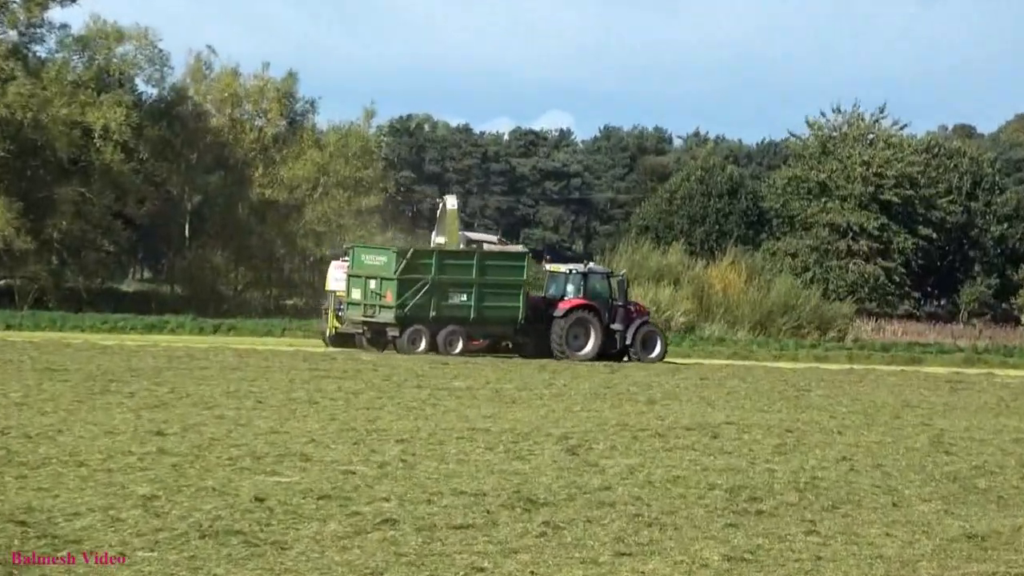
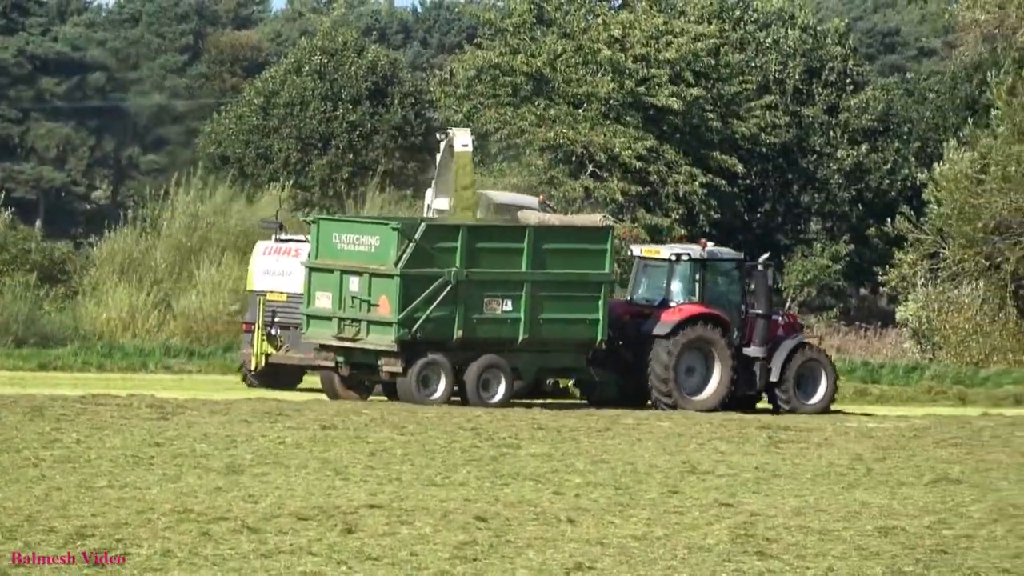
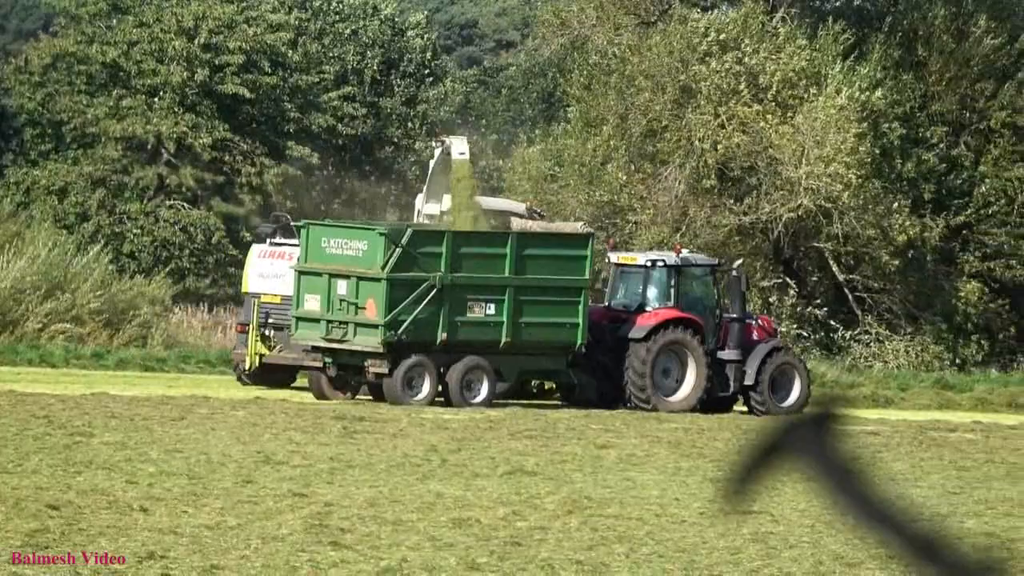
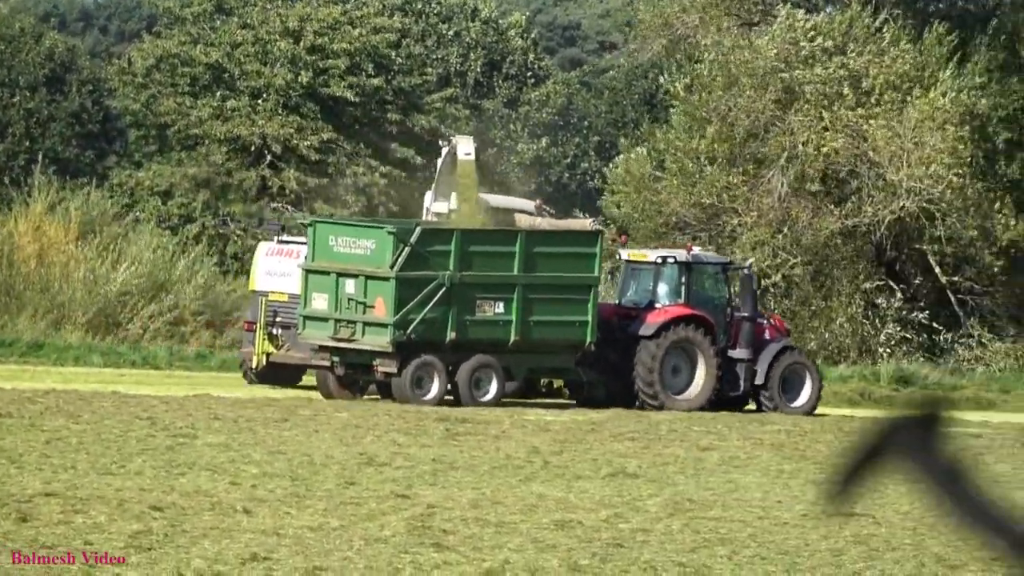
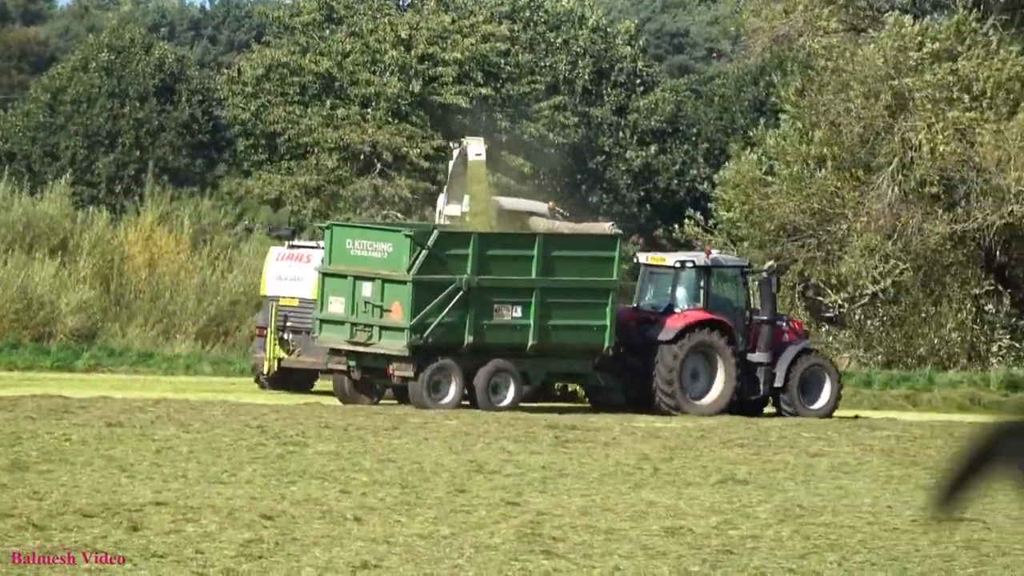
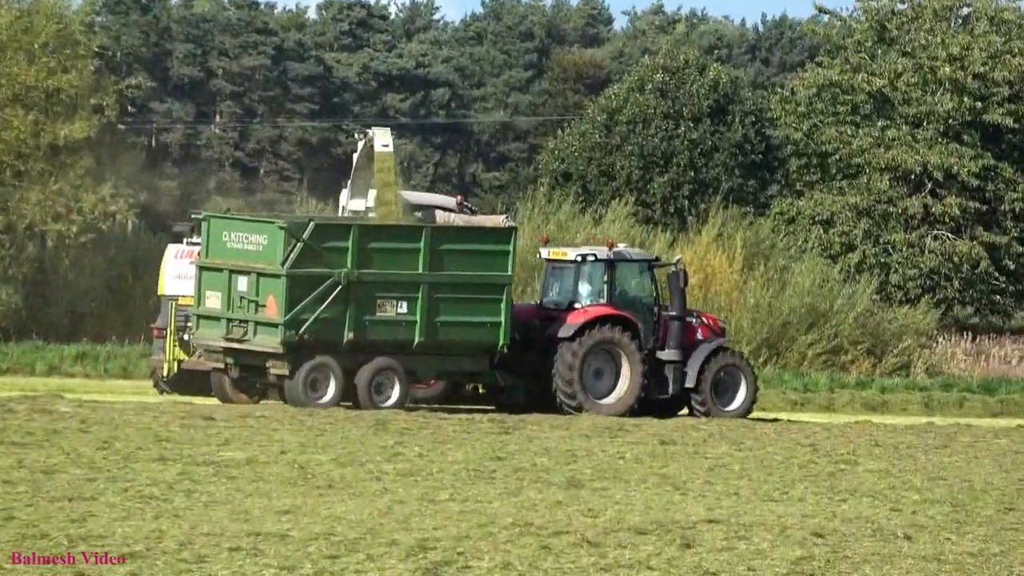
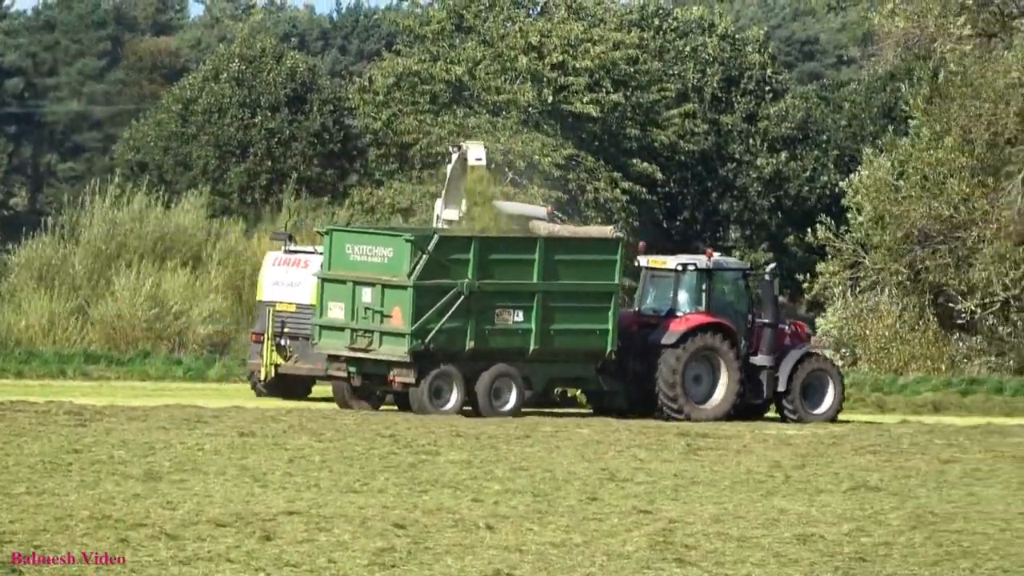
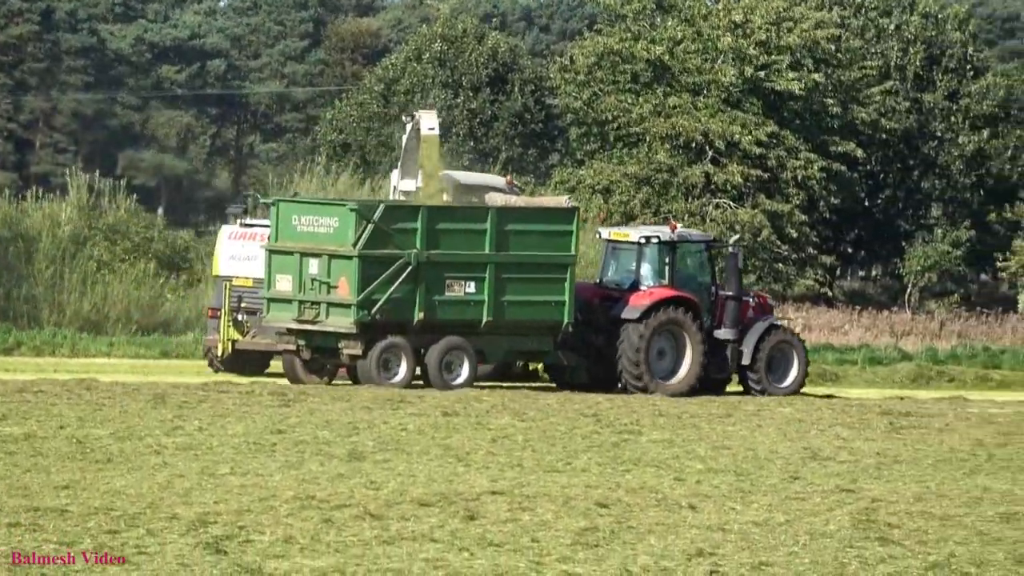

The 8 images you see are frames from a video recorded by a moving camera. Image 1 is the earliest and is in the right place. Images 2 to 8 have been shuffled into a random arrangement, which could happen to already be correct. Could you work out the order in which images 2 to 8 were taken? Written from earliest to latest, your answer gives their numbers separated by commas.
6, 8, 2, 7, 5, 4, 3
